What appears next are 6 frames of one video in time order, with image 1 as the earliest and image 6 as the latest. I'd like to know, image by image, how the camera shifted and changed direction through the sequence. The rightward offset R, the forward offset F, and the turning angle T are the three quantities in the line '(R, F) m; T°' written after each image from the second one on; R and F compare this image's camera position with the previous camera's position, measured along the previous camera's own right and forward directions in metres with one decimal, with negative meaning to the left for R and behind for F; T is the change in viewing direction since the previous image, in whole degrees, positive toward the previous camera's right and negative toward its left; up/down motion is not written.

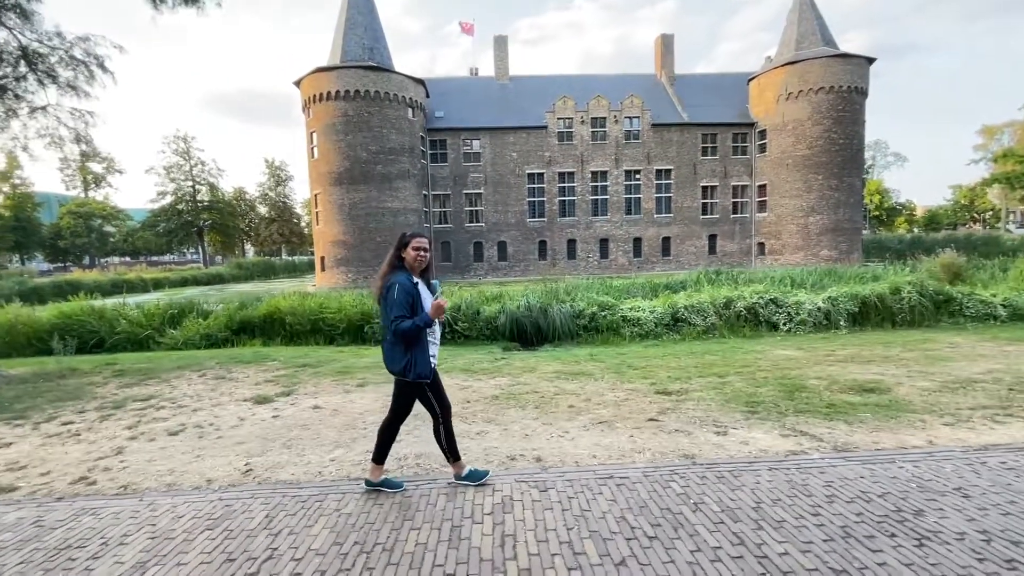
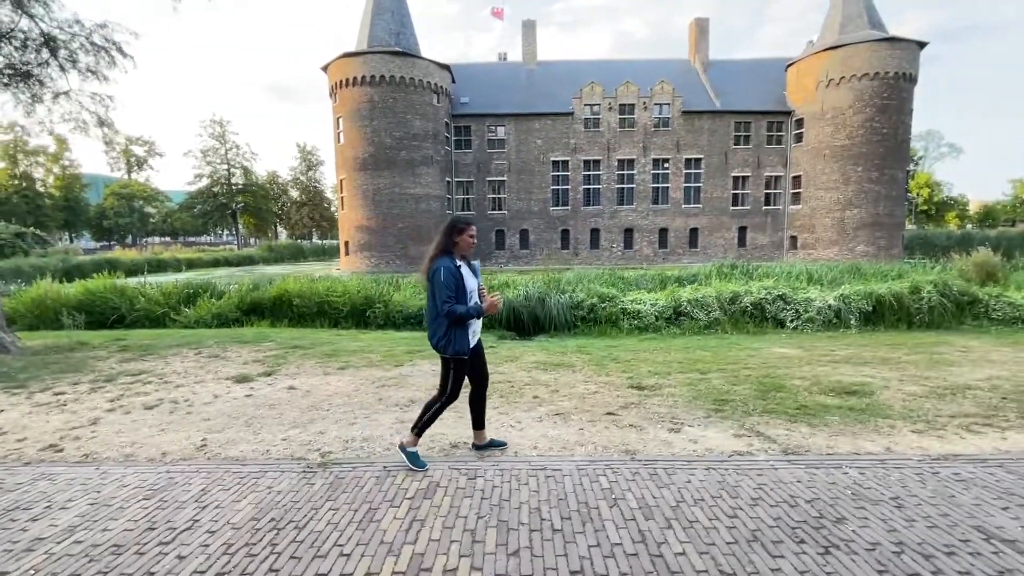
(+0.6, 0.0) m; -3°
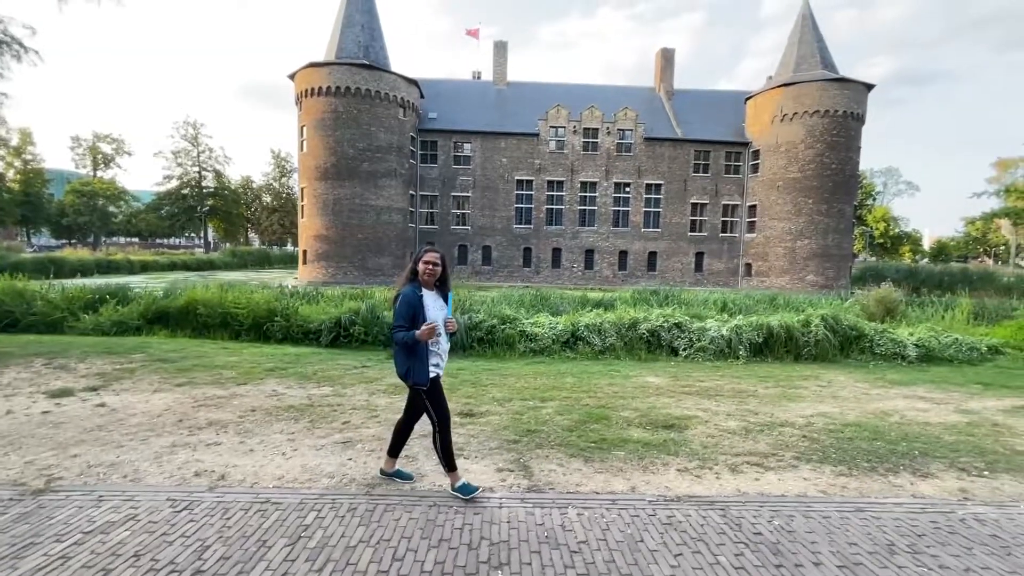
(+1.5, 0.0) m; +2°
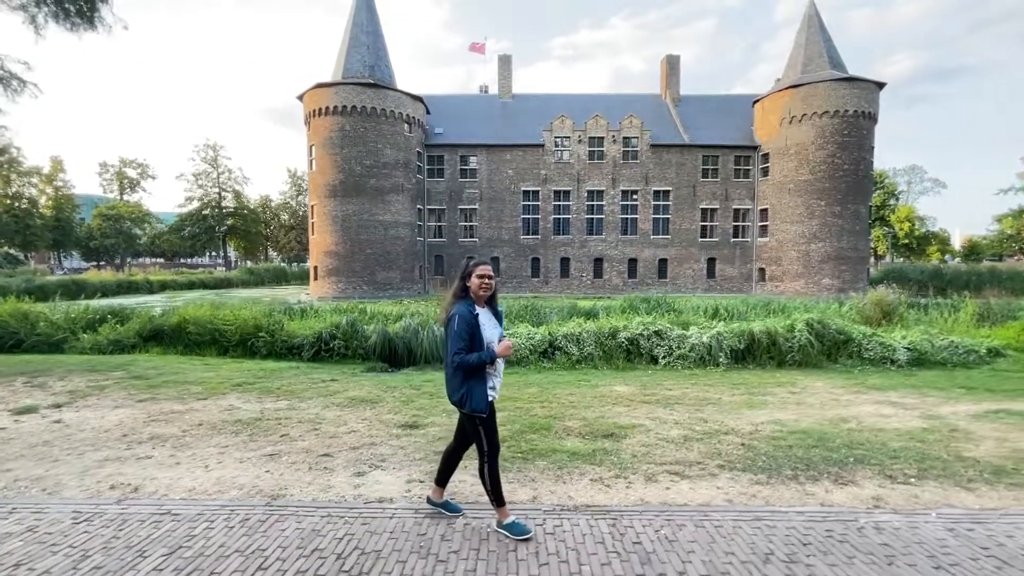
(+0.8, 0.0) m; -2°
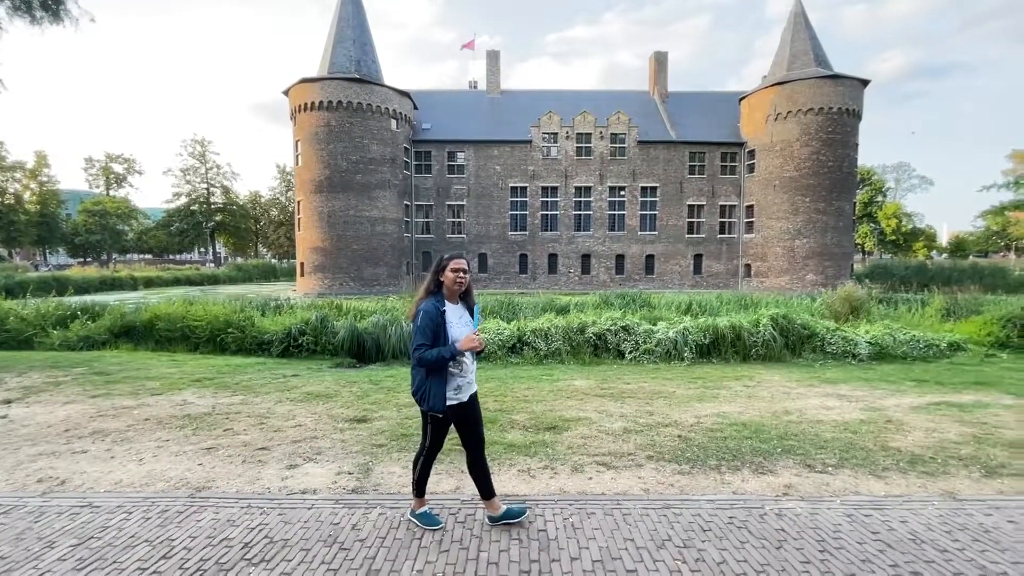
(+0.5, -0.1) m; +1°
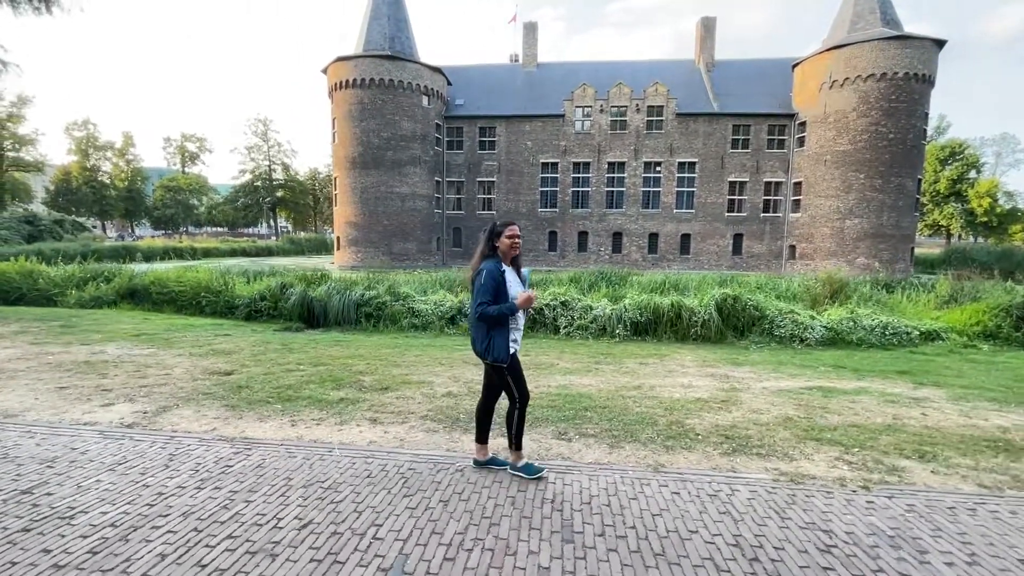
(+2.4, -0.1) m; -7°
